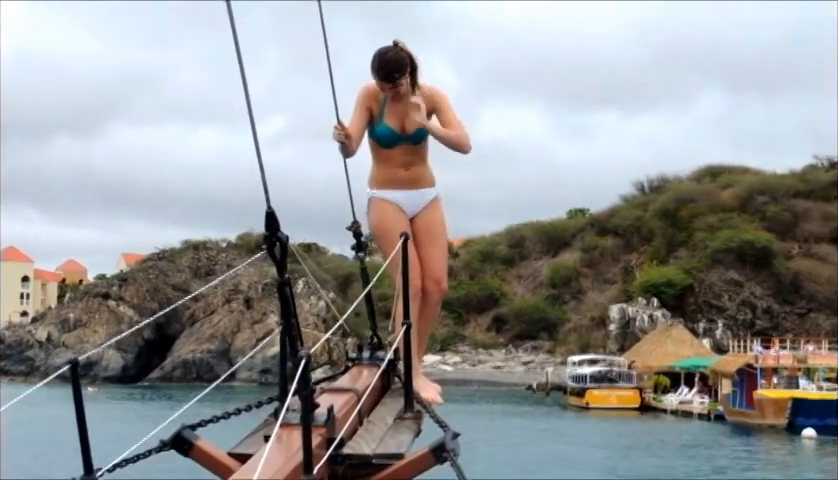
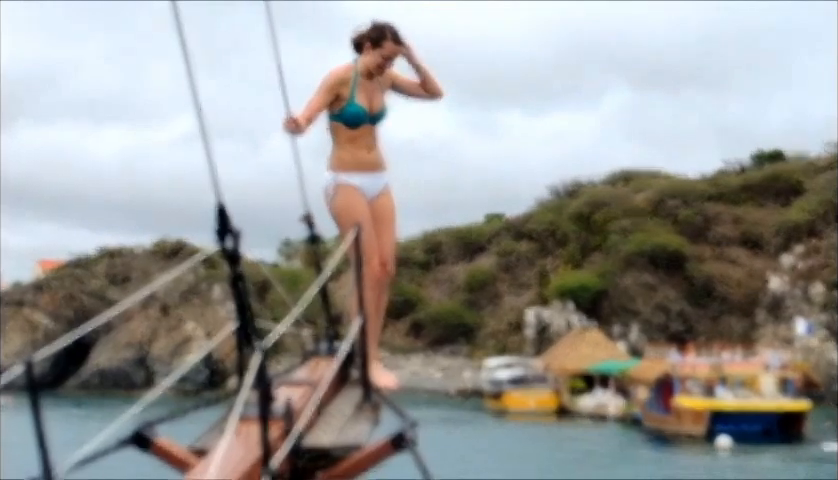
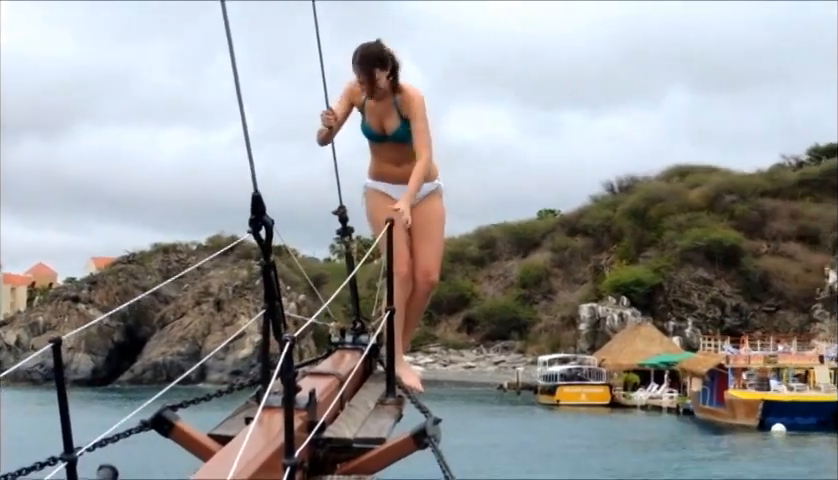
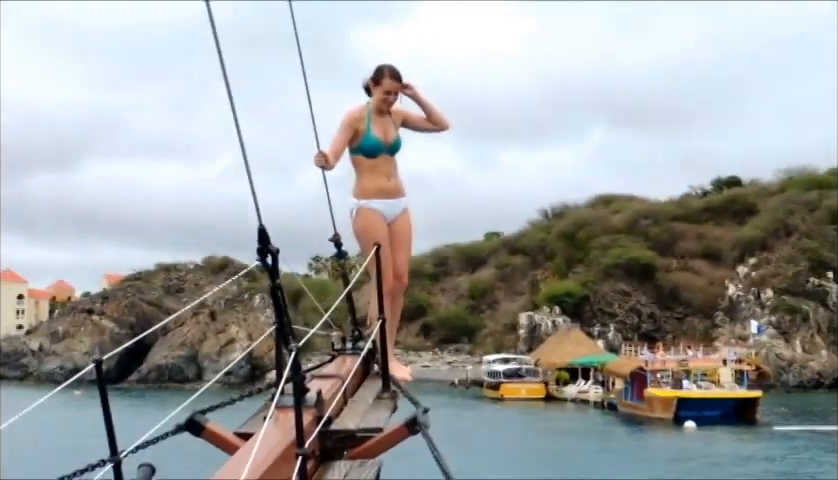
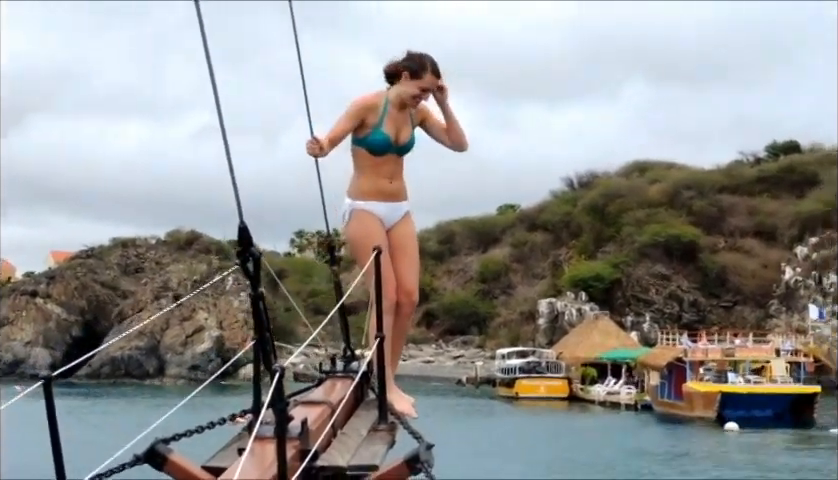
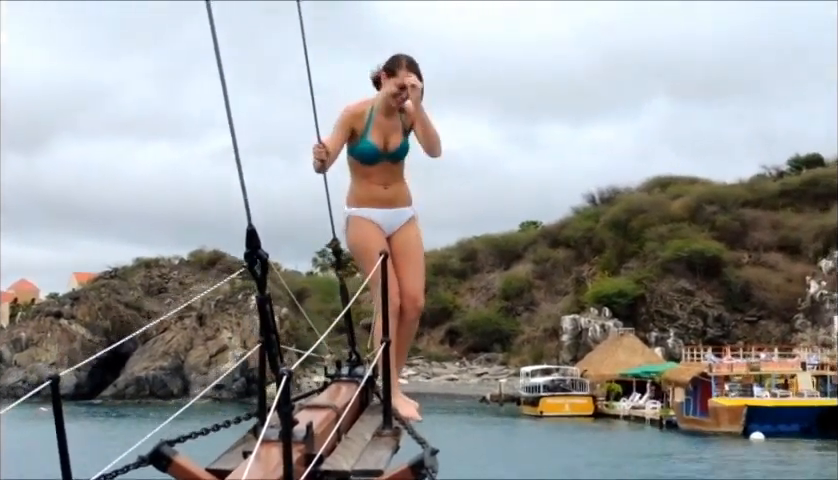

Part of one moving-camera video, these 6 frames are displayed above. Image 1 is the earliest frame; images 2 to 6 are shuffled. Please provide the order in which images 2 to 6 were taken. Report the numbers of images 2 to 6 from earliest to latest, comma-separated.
3, 6, 5, 2, 4
